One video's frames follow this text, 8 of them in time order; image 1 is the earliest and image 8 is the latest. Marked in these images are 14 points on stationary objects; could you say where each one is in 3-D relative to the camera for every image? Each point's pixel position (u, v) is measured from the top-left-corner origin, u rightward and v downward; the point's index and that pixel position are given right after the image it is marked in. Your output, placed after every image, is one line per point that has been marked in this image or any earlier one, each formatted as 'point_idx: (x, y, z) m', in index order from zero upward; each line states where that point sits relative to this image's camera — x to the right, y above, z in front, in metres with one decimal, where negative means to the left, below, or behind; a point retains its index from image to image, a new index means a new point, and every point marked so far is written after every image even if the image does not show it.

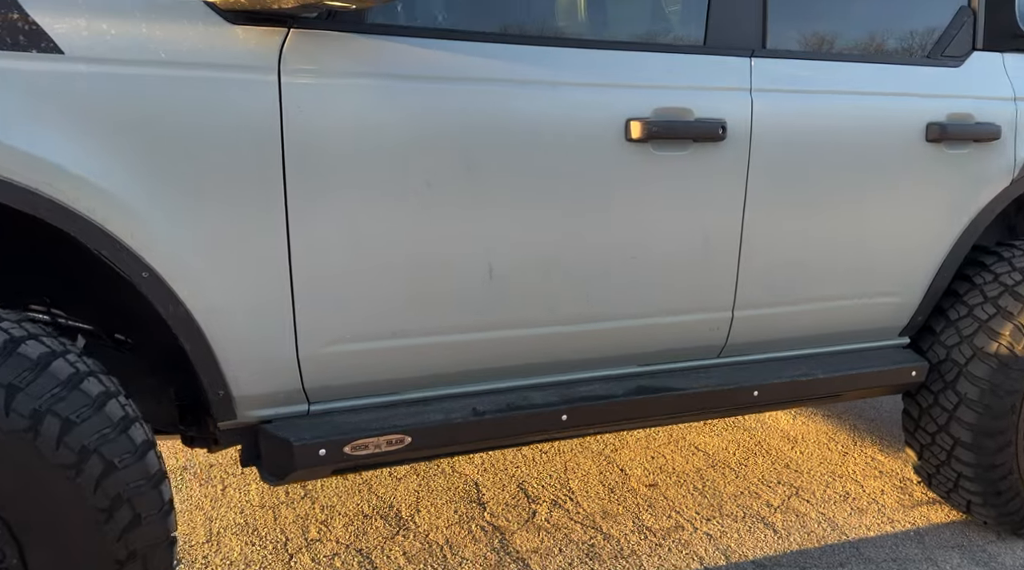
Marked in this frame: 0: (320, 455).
0: (-0.5, -0.4, +2.0) m
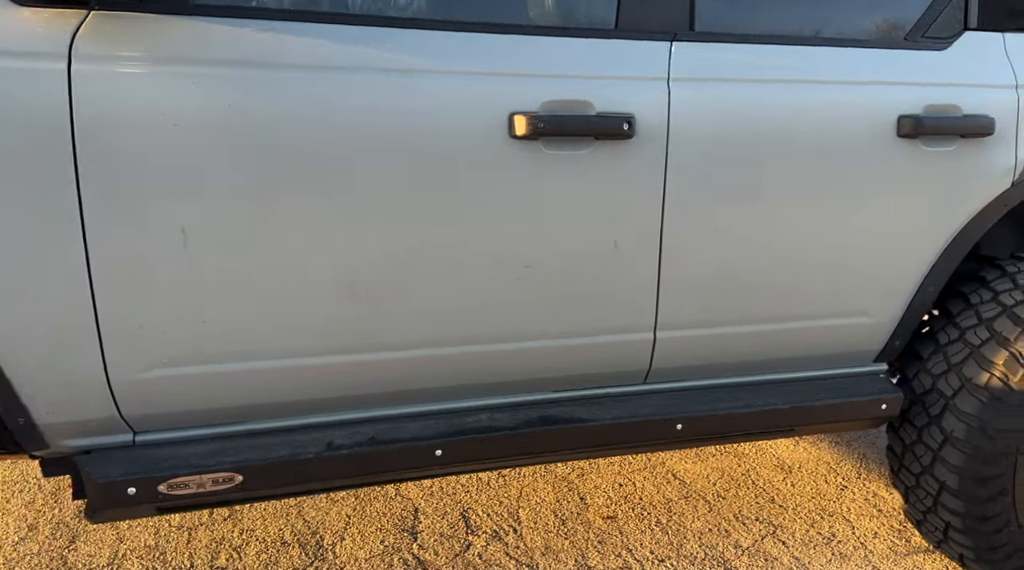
0: (-0.8, -0.4, +1.8) m
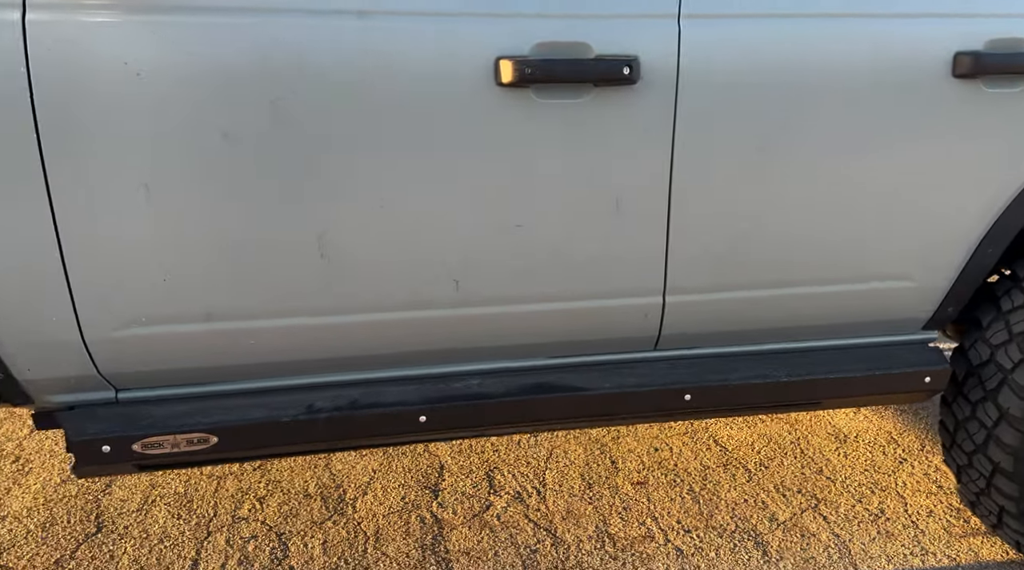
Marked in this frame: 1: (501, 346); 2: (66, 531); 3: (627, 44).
0: (-0.8, -0.3, +1.8) m
1: (0.0, -0.1, +2.0) m
2: (-1.3, -0.7, +2.6) m
3: (+0.2, +0.5, +1.8) m
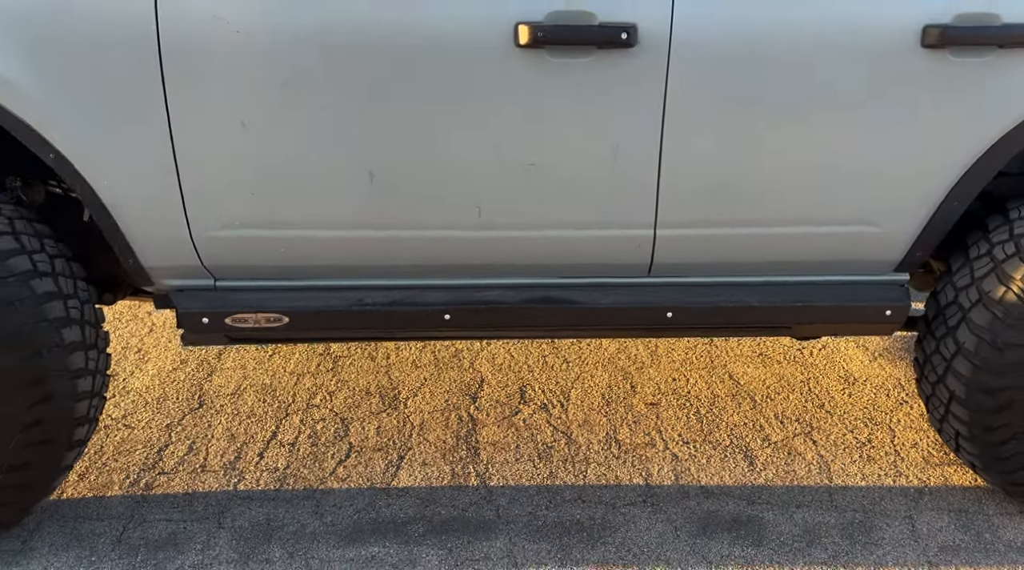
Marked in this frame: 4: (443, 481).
0: (-0.8, -0.1, +2.3) m
1: (0.0, +0.1, +2.4) m
2: (-1.2, -0.4, +3.2) m
3: (+0.3, +0.7, +2.2) m
4: (-0.2, -0.6, +2.8) m
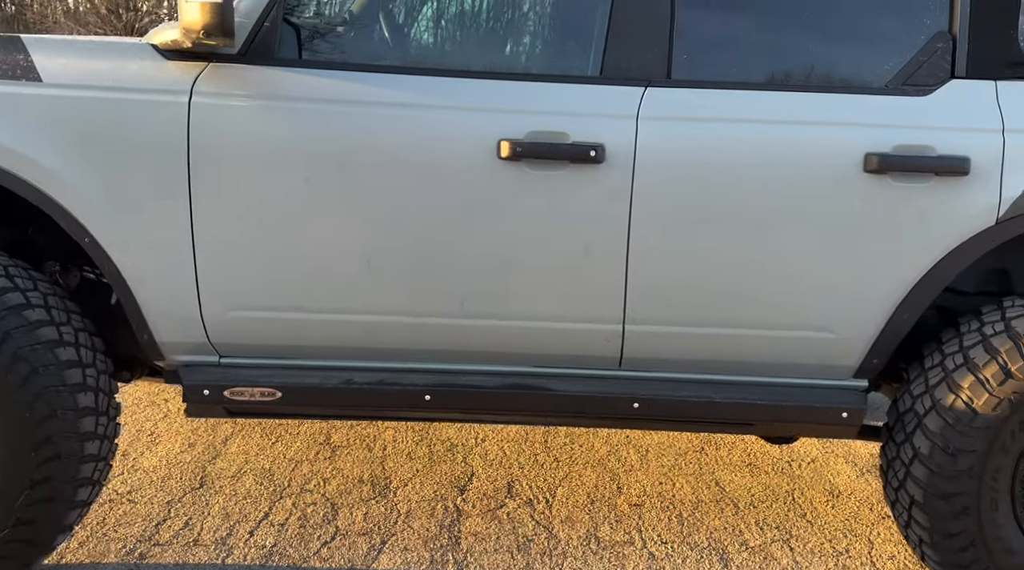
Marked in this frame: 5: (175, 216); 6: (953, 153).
0: (-0.9, -0.3, +2.5) m
1: (0.0, -0.2, +2.6) m
2: (-1.3, -0.8, +3.3) m
3: (+0.2, +0.4, +2.5) m
4: (-0.3, -0.9, +2.9) m
5: (-1.0, +0.2, +2.5) m
6: (+1.3, +0.4, +2.5) m
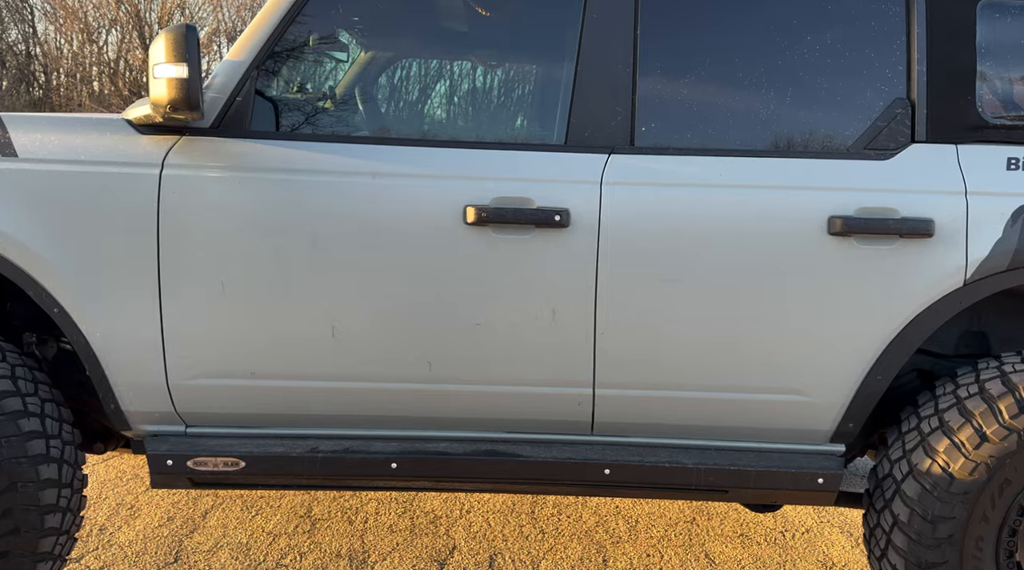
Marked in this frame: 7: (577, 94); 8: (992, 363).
0: (-1.0, -0.5, +2.5) m
1: (-0.1, -0.4, +2.6) m
2: (-1.4, -1.0, +3.3) m
3: (+0.1, +0.2, +2.5) m
4: (-0.4, -1.2, +2.8) m
5: (-1.1, 0.0, +2.5) m
6: (+1.2, +0.2, +2.5) m
7: (+0.2, +0.6, +2.6) m
8: (+1.4, -0.2, +2.6) m
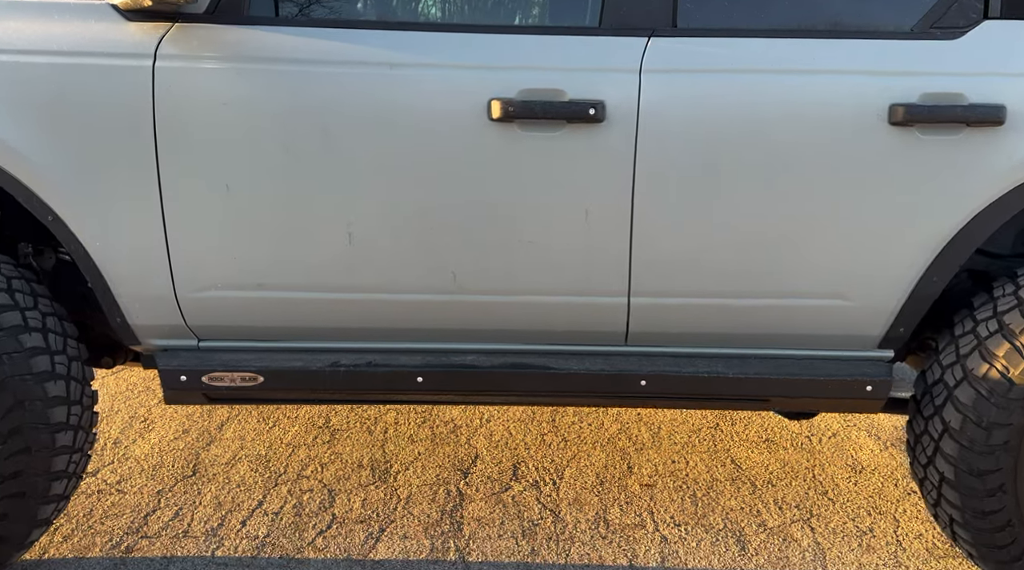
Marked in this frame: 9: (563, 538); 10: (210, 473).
0: (-0.9, -0.3, +2.4) m
1: (0.0, -0.1, +2.5) m
2: (-1.3, -0.7, +3.2) m
3: (+0.2, +0.5, +2.3) m
4: (-0.3, -0.9, +2.8) m
5: (-1.0, +0.2, +2.3) m
6: (+1.2, +0.5, +2.2) m
7: (+0.3, +0.9, +2.3) m
8: (+1.5, +0.1, +2.4) m
9: (+0.2, -0.8, +2.9) m
10: (-1.1, -0.7, +3.2) m
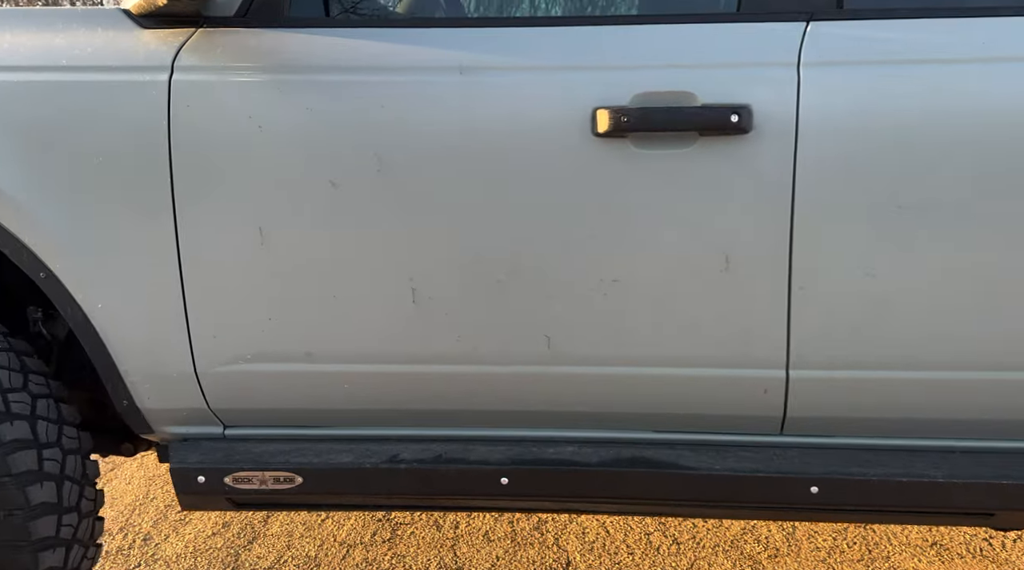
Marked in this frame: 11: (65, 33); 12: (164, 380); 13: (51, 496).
0: (-0.7, -0.4, +1.9) m
1: (+0.2, -0.3, +1.9) m
2: (-0.9, -0.9, +2.7) m
3: (+0.4, +0.4, +1.7) m
4: (0.0, -1.0, +2.1) m
5: (-0.7, +0.1, +1.8) m
6: (+1.4, +0.4, +1.6) m
7: (+0.5, +0.7, +1.8) m
8: (+1.7, -0.1, +1.7) m
9: (+0.5, -1.0, +2.2) m
10: (-0.8, -0.9, +2.7) m
11: (-0.9, +0.5, +1.8) m
12: (-0.8, -0.2, +1.9) m
13: (-1.0, -0.4, +1.8) m
